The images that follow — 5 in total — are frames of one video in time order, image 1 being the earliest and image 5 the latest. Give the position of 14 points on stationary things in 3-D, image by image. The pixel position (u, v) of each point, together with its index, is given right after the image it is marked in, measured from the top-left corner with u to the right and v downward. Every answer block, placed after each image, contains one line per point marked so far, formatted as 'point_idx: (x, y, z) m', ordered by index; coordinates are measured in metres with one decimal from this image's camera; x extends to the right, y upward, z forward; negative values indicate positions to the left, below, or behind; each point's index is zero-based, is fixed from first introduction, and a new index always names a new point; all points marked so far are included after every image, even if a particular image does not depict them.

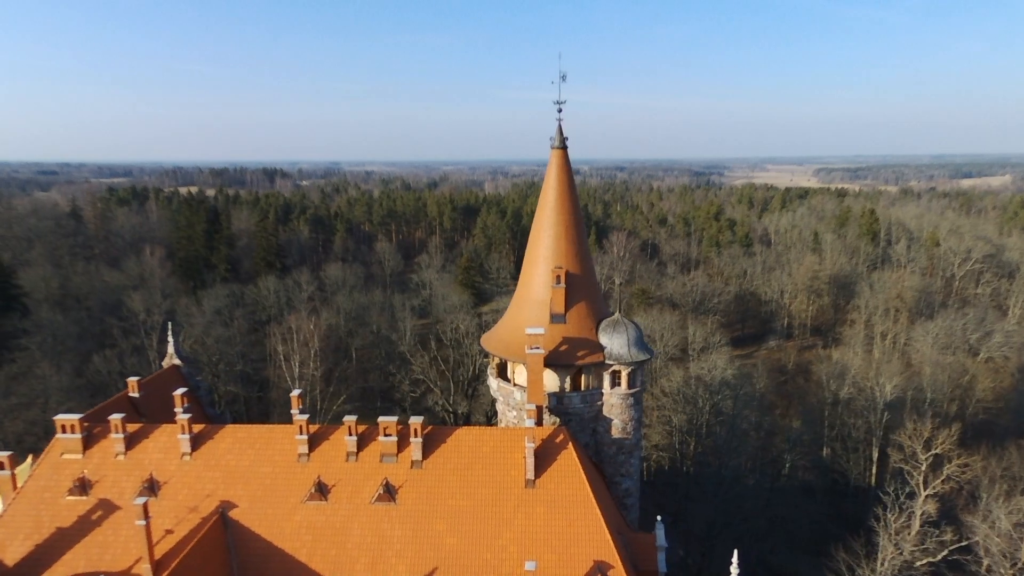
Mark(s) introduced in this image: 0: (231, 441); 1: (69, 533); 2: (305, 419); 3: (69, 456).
0: (-5.8, -3.2, +13.0) m
1: (-8.6, -4.8, +12.2) m
2: (-4.3, -2.7, +13.0) m
3: (-9.0, -3.4, +12.9) m
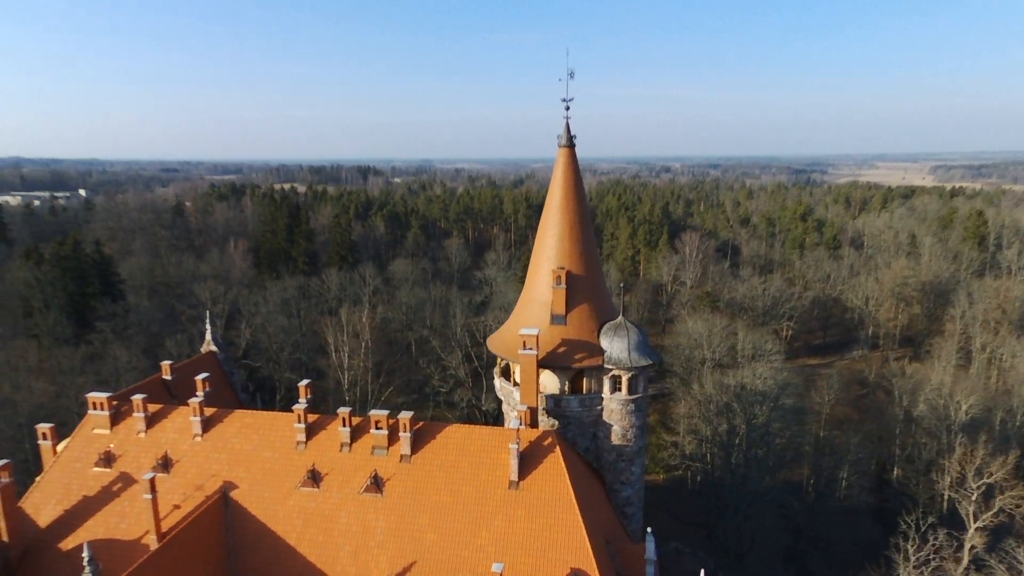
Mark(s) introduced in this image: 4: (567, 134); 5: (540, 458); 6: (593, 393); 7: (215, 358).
0: (-6.0, -3.0, +13.8) m
1: (-8.9, -4.5, +13.4) m
2: (-4.5, -2.6, +13.5) m
3: (-9.2, -3.2, +14.1) m
4: (+1.3, +3.5, +14.5) m
5: (+0.6, -3.4, +12.7) m
6: (+1.8, -2.4, +14.2) m
7: (-8.5, -2.0, +18.1) m
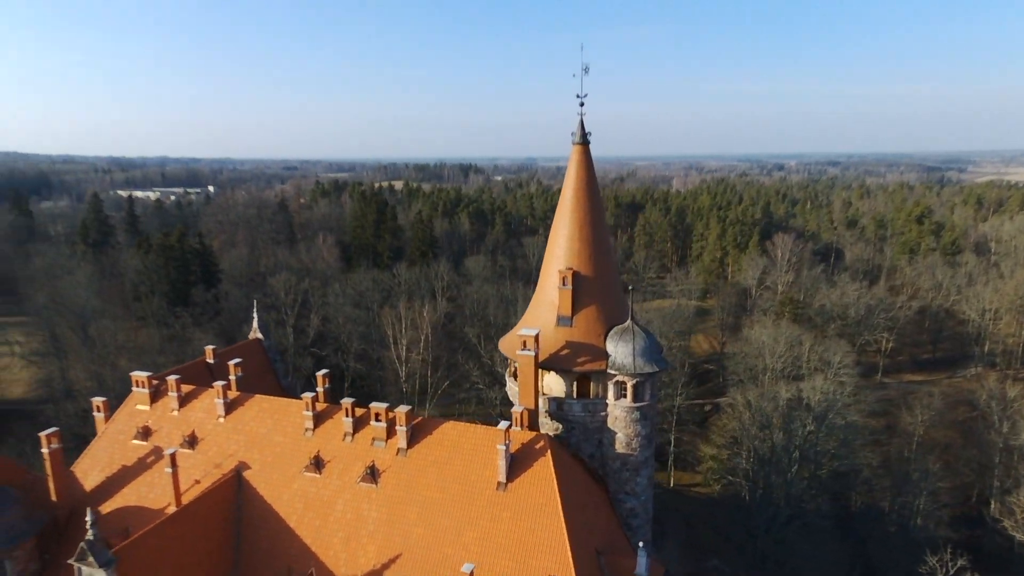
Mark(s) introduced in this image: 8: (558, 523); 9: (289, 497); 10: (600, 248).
0: (-5.9, -2.8, +14.6) m
1: (-8.9, -4.3, +14.7) m
2: (-4.5, -2.4, +14.1) m
3: (-9.1, -2.9, +15.4) m
4: (+1.6, +3.5, +14.1) m
5: (+0.4, -3.4, +12.5) m
6: (+1.8, -2.4, +13.7) m
7: (-7.7, -1.8, +19.3) m
8: (+0.9, -4.4, +11.8) m
9: (-4.8, -4.4, +13.4) m
10: (+2.0, +0.9, +14.1) m
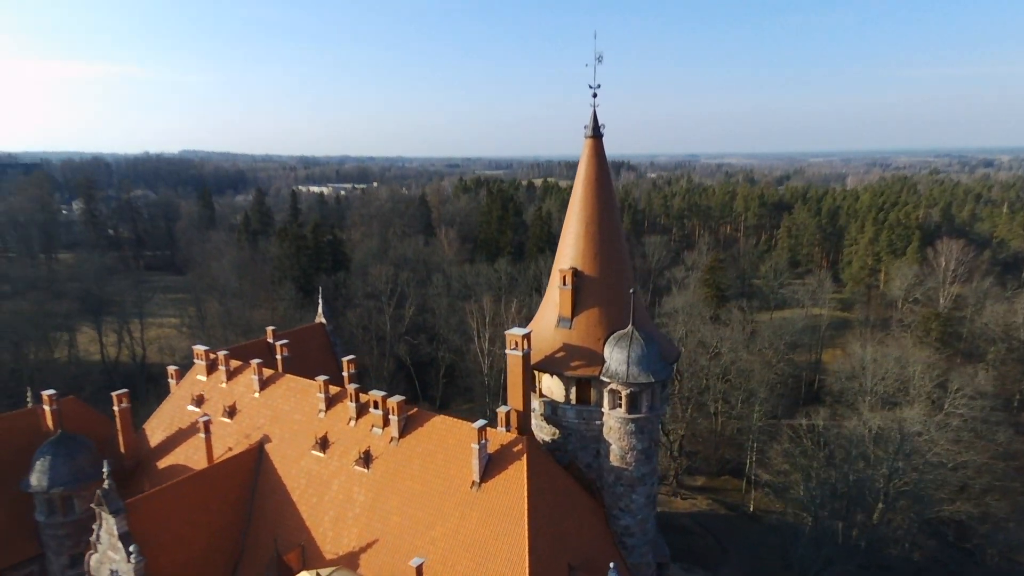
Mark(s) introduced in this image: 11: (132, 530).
0: (-5.7, -2.5, +15.7) m
1: (-8.6, -3.8, +16.5) m
2: (-4.4, -2.2, +14.8) m
3: (-8.5, -2.4, +17.2) m
4: (+1.7, +3.5, +13.4) m
5: (-0.1, -3.4, +12.1) m
6: (+1.7, -2.4, +13.0) m
7: (-6.2, -1.4, +20.7) m
8: (+0.2, -4.4, +11.4) m
9: (-4.9, -4.2, +14.3) m
10: (+2.0, +0.9, +13.3) m
11: (-7.4, -4.7, +12.4) m
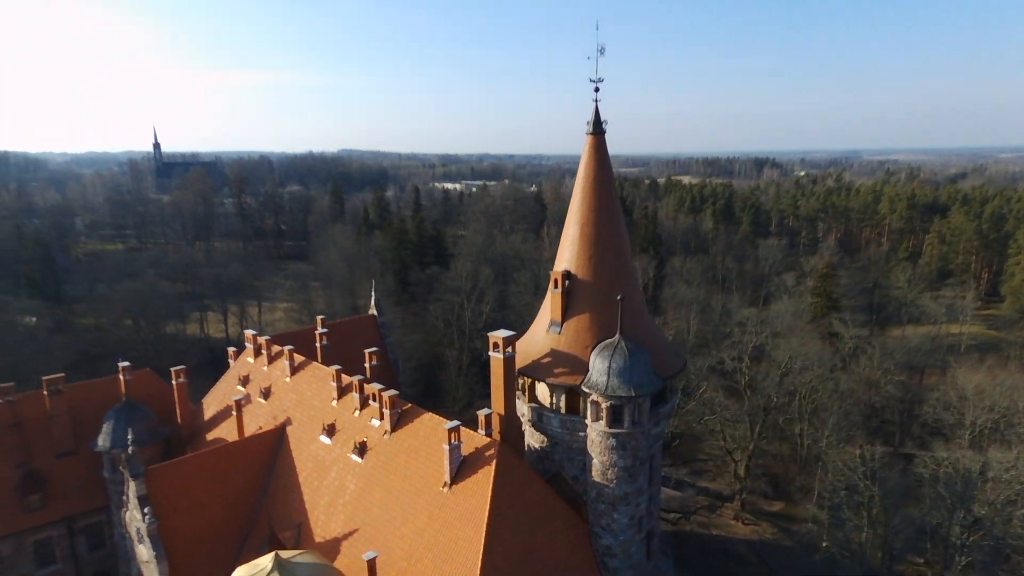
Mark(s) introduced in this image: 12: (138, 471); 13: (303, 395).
0: (-5.3, -2.3, +16.5) m
1: (-8.1, -3.5, +18.0) m
2: (-4.2, -2.0, +15.4) m
3: (-7.8, -2.1, +18.6) m
4: (+1.7, +3.4, +12.7) m
5: (-0.7, -3.4, +11.9) m
6: (+1.3, -2.5, +12.4) m
7: (-4.8, -1.1, +21.5) m
8: (-0.6, -4.4, +11.1) m
9: (-4.9, -4.0, +15.0) m
10: (+1.9, +0.8, +12.6) m
11: (-7.8, -4.5, +13.7) m
12: (-8.0, -3.9, +13.4) m
13: (-5.4, -2.8, +16.3) m
